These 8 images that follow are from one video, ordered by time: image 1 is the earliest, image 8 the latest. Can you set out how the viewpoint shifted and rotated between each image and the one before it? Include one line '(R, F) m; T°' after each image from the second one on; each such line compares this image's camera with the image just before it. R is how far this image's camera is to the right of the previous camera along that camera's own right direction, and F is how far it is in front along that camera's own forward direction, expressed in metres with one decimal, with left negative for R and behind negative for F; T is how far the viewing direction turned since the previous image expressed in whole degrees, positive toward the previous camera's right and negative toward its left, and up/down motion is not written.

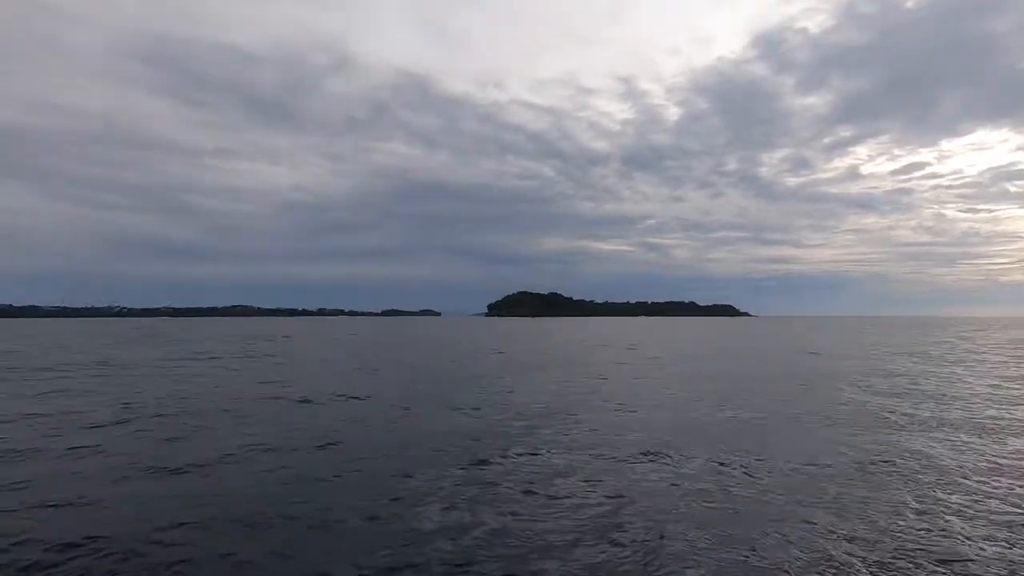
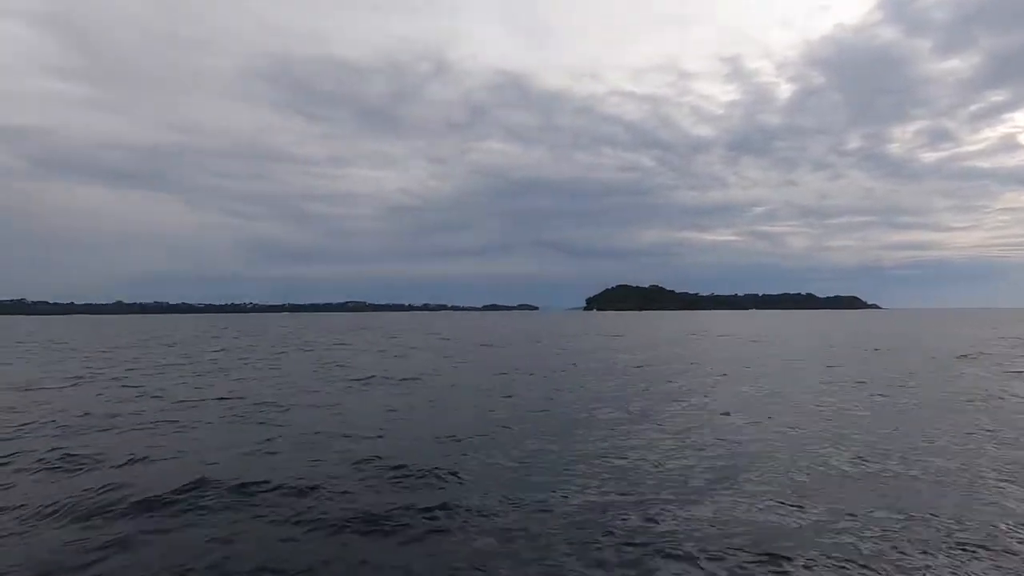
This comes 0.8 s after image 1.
(-1.1, +8.1) m; -8°
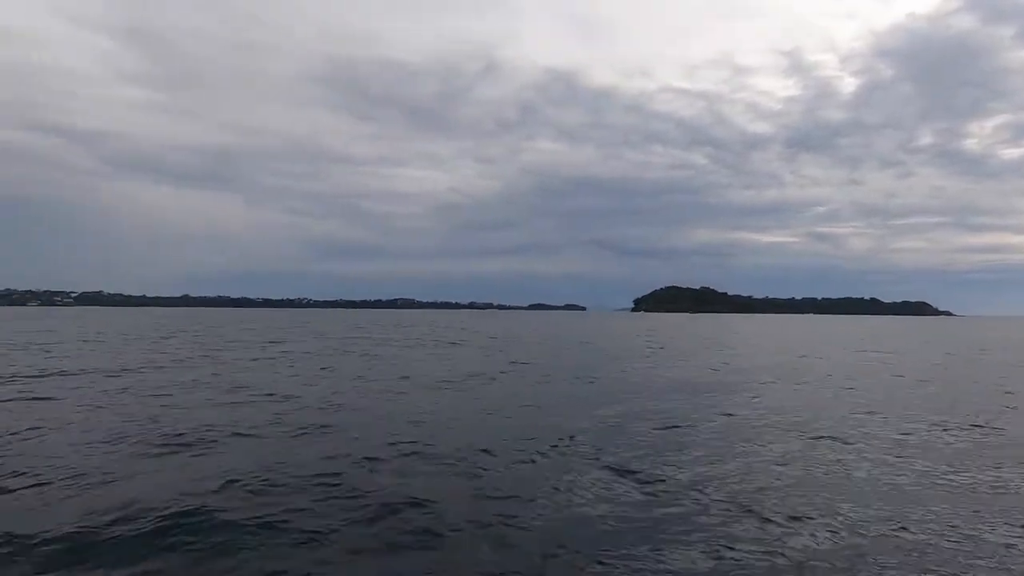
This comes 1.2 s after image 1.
(-0.2, +5.0) m; -4°
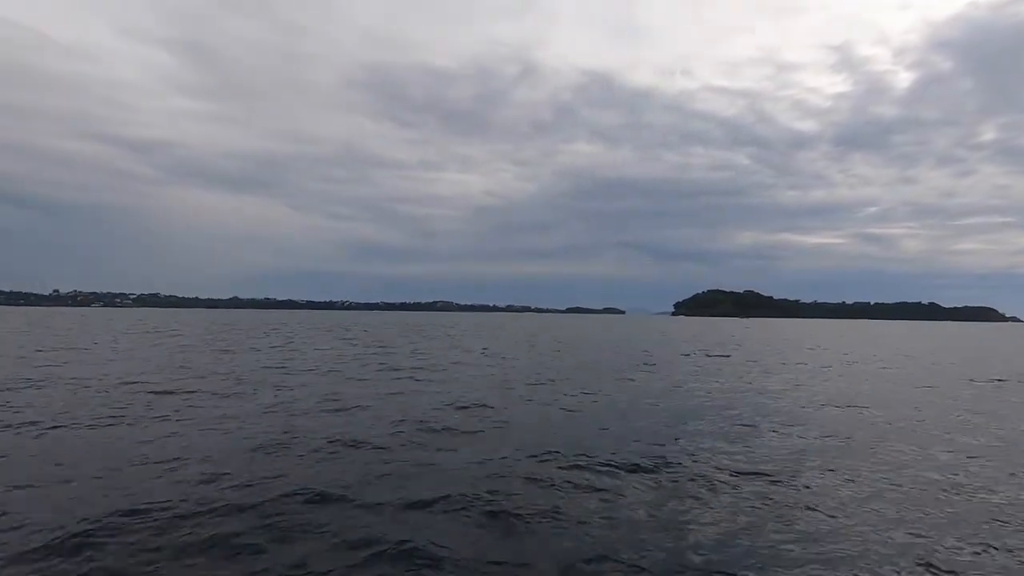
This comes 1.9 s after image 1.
(+0.2, +4.1) m; -3°
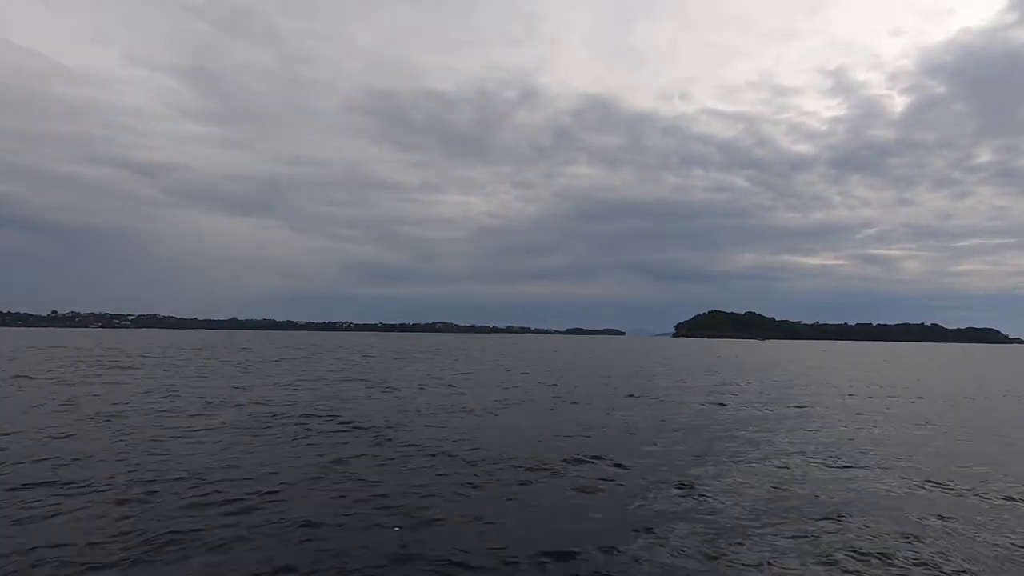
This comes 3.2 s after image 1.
(+0.1, +0.3) m; 0°
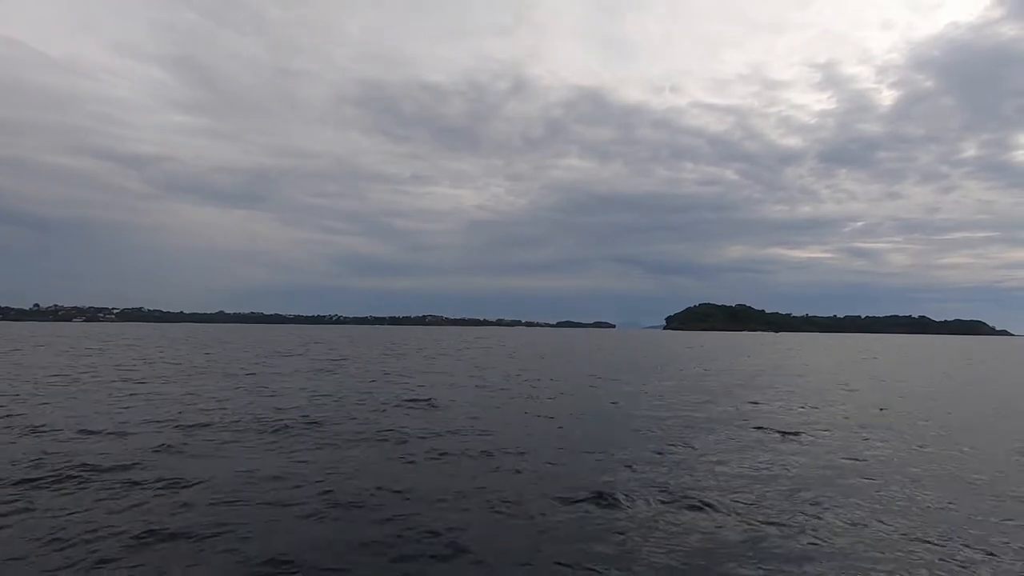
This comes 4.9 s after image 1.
(0.0, +1.0) m; +1°
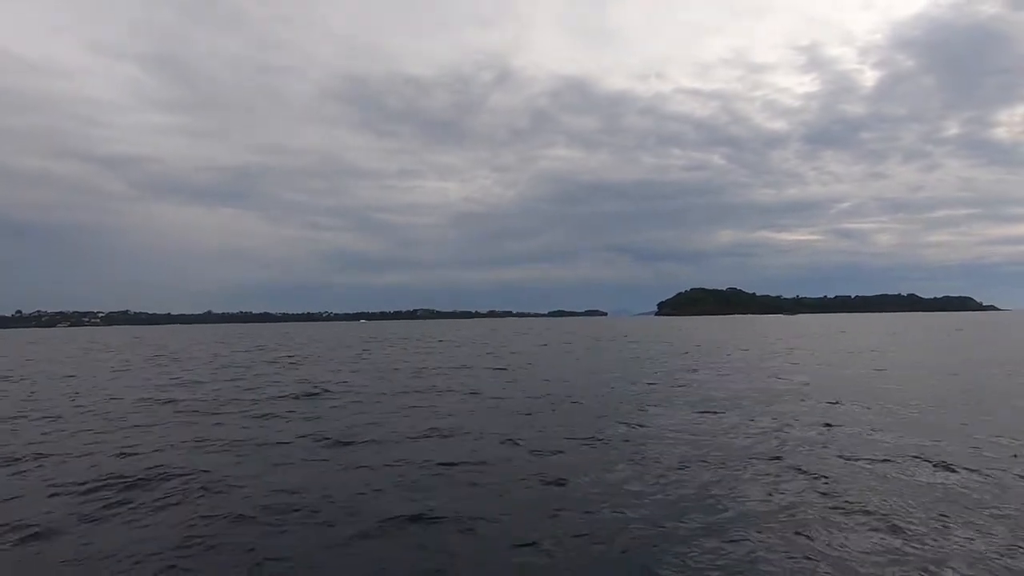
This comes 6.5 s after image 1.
(-0.2, +0.3) m; +1°
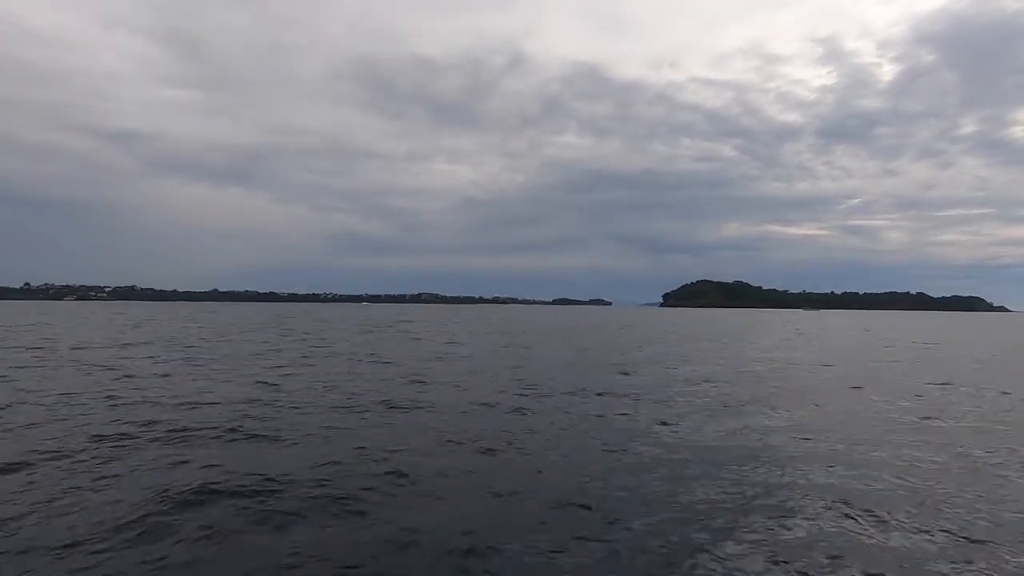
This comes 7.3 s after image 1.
(+0.5, +2.2) m; 0°
